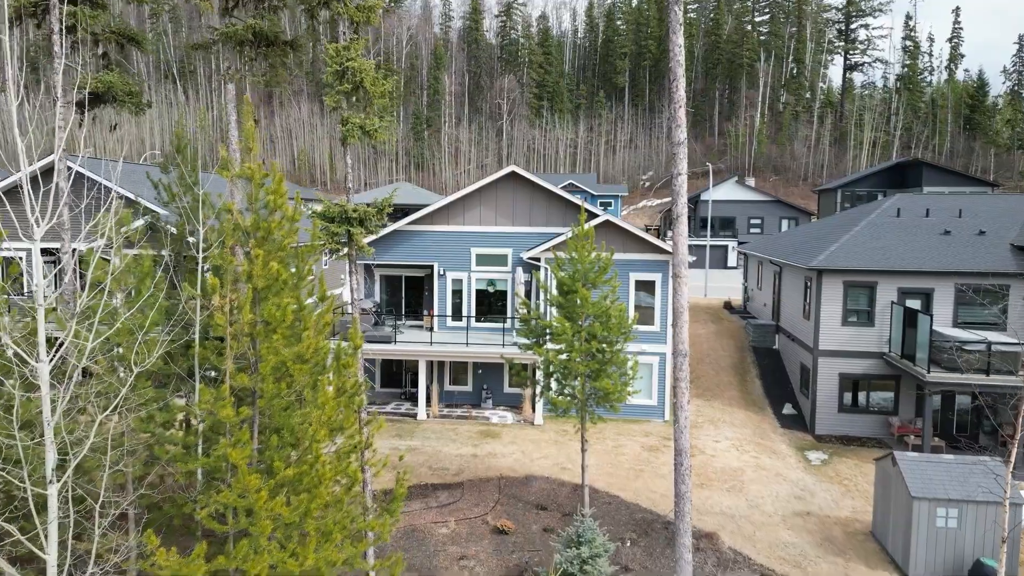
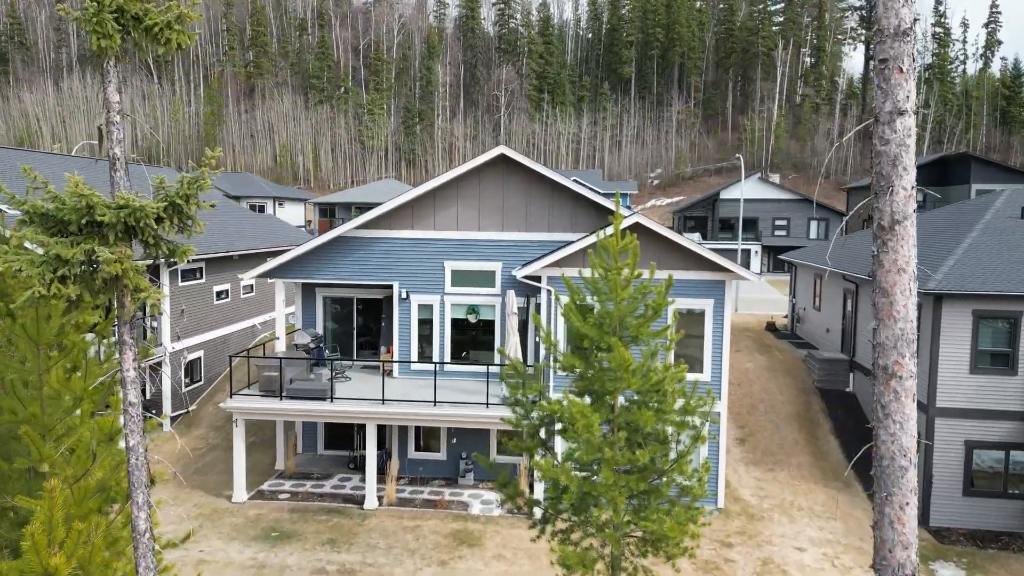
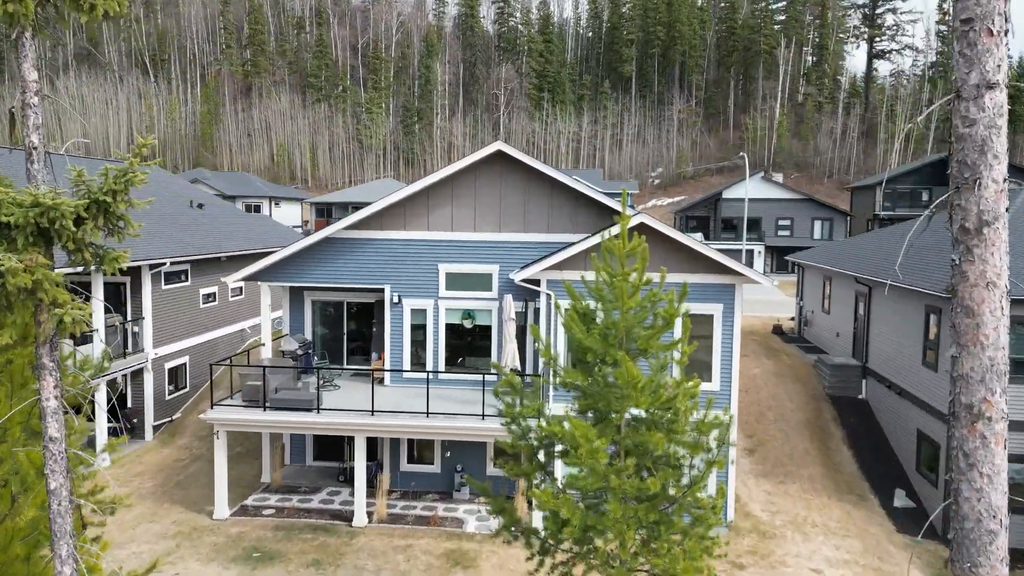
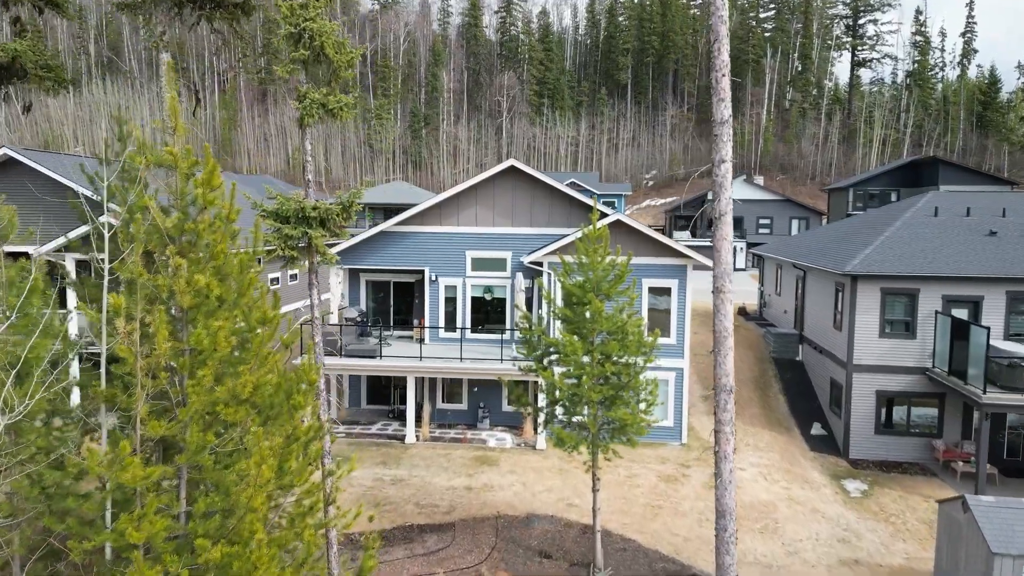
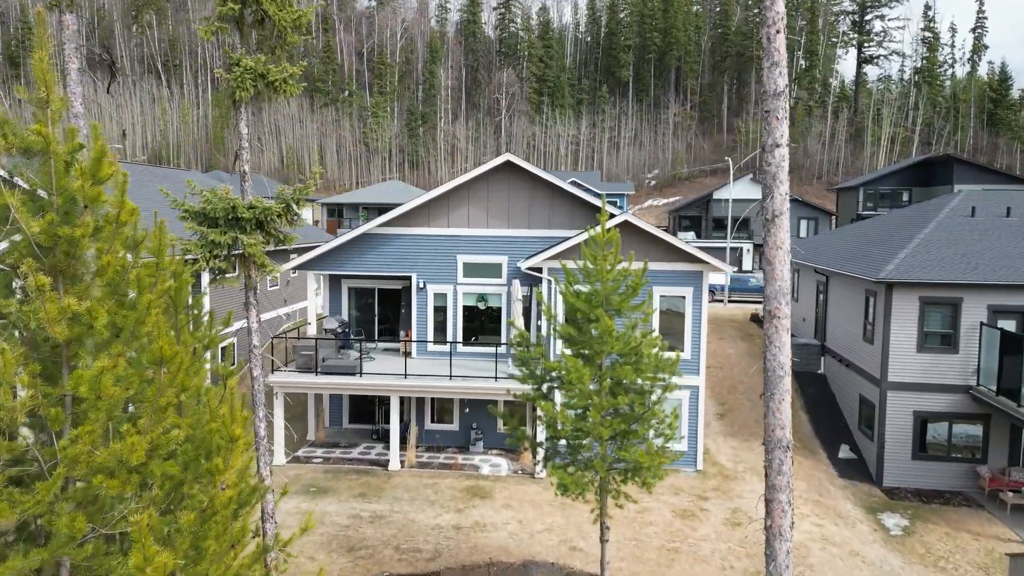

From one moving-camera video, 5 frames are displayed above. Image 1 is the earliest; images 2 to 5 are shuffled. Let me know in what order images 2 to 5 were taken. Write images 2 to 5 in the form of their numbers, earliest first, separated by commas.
4, 5, 2, 3
